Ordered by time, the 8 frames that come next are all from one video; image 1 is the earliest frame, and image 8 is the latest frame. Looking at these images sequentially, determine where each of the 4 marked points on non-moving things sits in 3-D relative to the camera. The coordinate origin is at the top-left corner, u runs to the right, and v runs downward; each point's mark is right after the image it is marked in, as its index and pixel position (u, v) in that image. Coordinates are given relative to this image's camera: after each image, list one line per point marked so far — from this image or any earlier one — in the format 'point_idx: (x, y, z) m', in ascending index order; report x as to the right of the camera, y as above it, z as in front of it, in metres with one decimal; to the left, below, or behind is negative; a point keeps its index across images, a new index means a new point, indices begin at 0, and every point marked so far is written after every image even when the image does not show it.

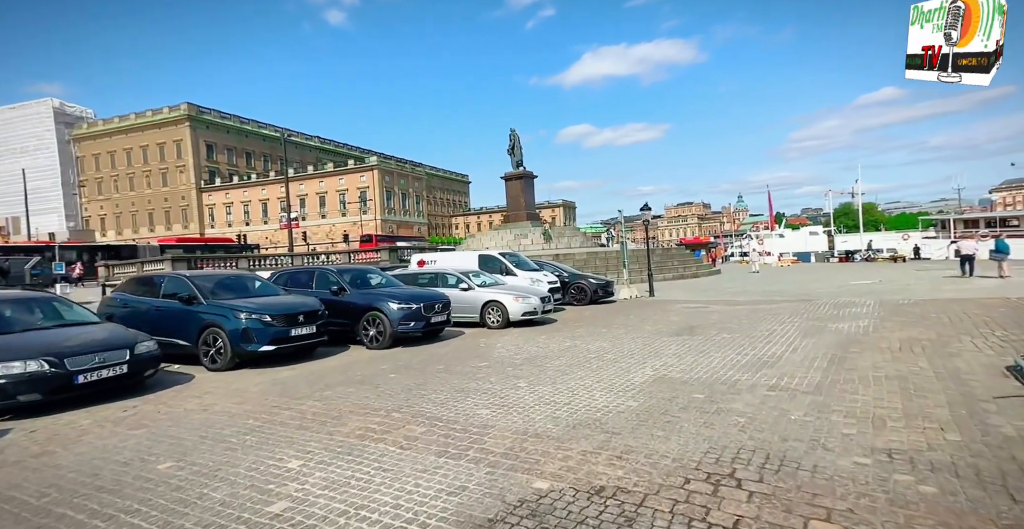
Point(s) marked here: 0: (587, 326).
0: (+1.4, -1.3, +11.0) m
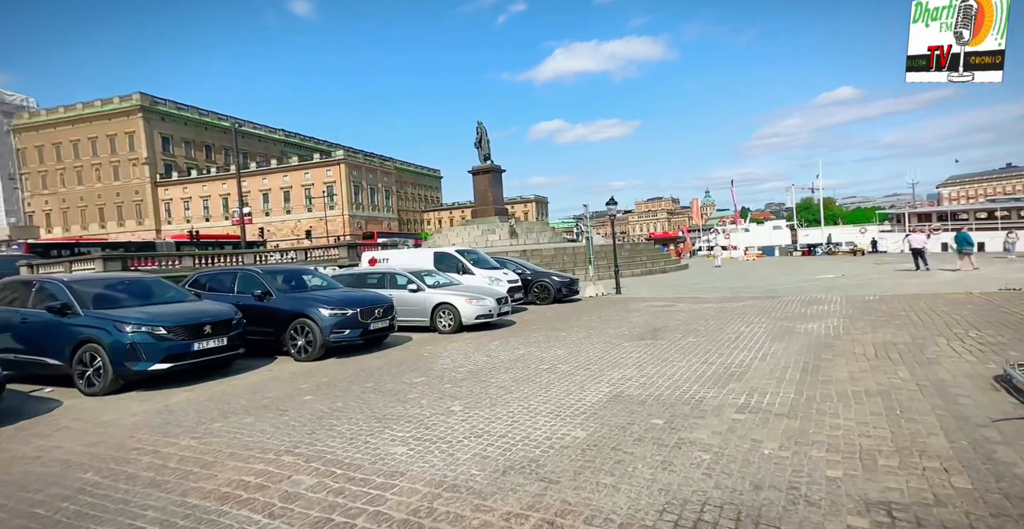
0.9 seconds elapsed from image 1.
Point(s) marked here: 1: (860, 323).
0: (+0.6, -1.3, +10.4) m
1: (+6.7, -1.1, +10.8) m
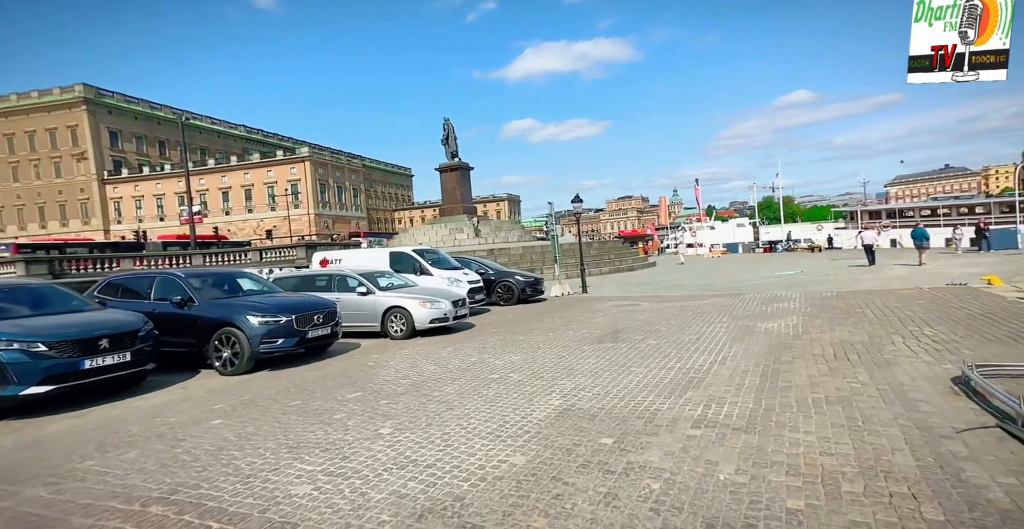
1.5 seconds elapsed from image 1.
0: (-0.2, -1.3, +10.1) m
1: (+5.9, -1.1, +10.7) m
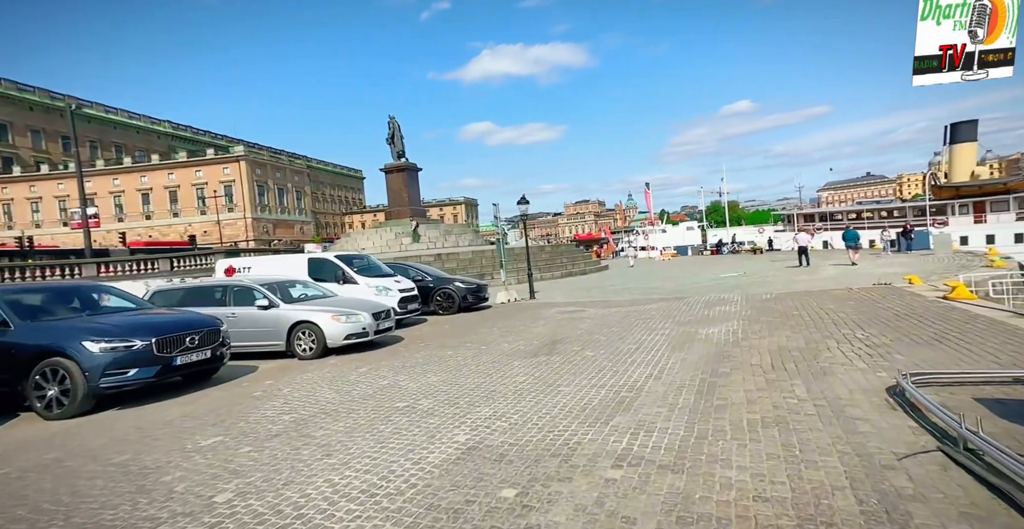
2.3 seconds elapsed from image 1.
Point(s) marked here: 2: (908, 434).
0: (-1.3, -1.4, +9.3) m
1: (+4.6, -1.2, +10.5) m
2: (+2.9, -1.2, +4.1) m
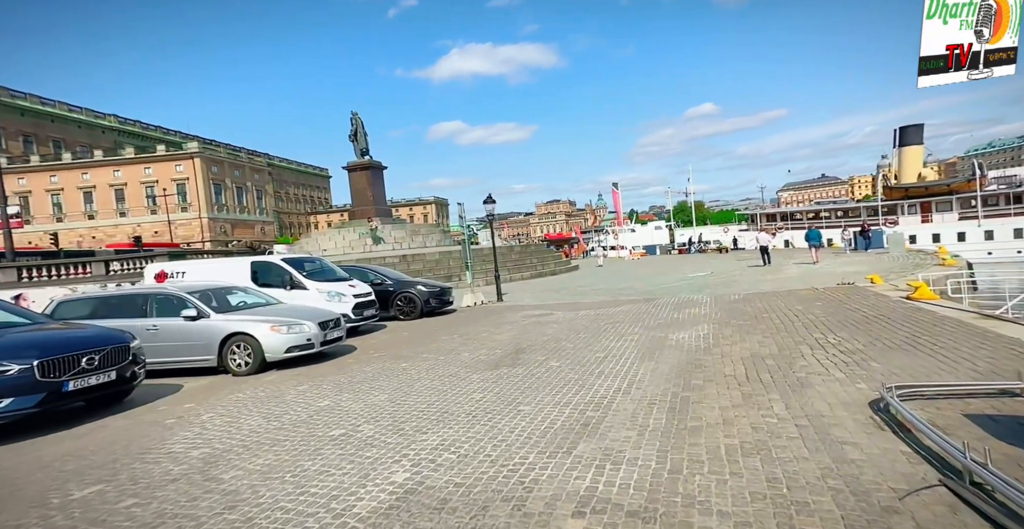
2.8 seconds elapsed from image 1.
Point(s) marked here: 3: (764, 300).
0: (-2.0, -1.5, +8.7) m
1: (+3.9, -1.2, +10.2) m
2: (+2.6, -1.3, +3.7) m
3: (+6.7, -1.0, +14.9) m
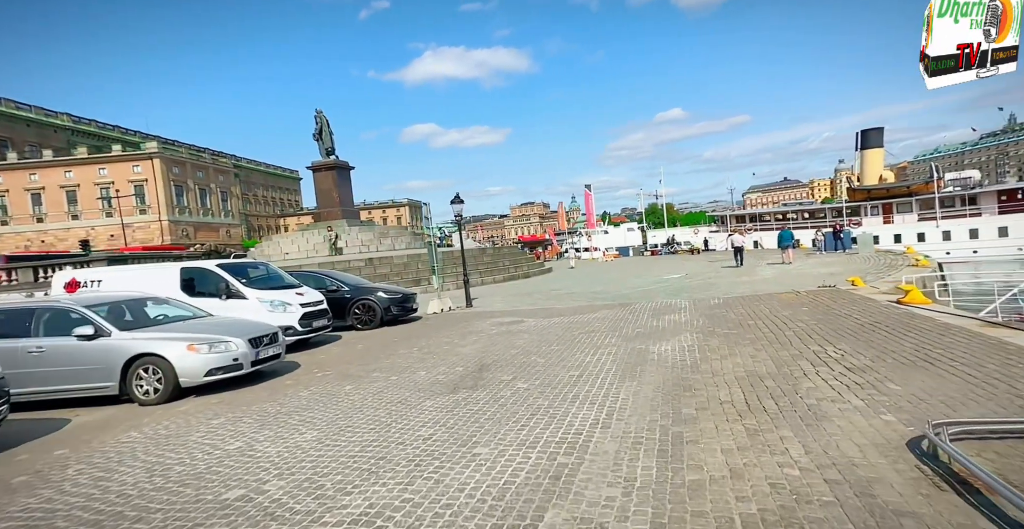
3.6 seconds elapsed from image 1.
0: (-2.5, -1.6, +7.5) m
1: (+3.4, -1.3, +9.3) m
2: (+2.3, -1.3, +2.7) m
3: (+5.9, -1.0, +14.1) m
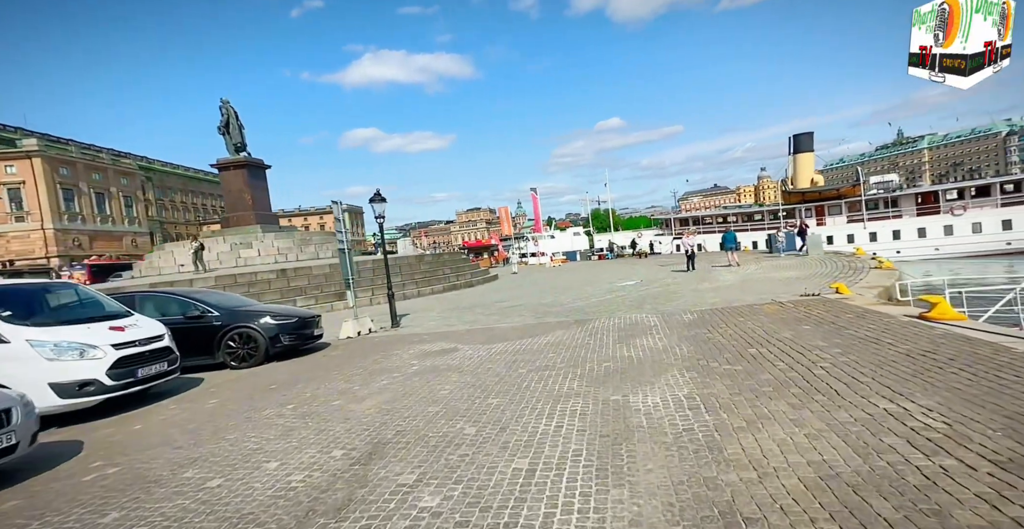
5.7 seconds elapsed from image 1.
0: (-3.2, -1.8, +4.2) m
1: (+2.4, -1.4, +6.5) m
2: (+2.0, -1.4, -0.1) m
3: (+4.5, -1.2, +11.6) m
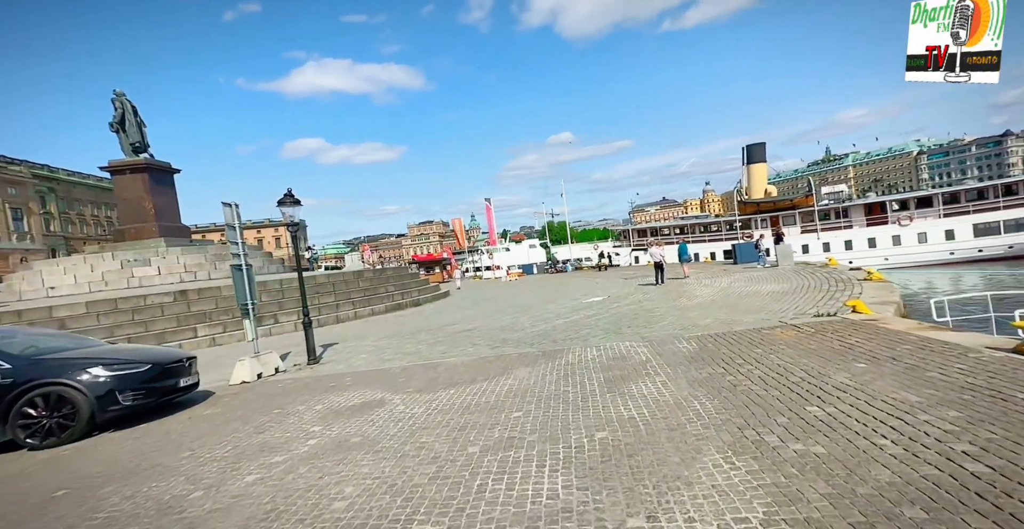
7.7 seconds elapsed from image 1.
0: (-3.4, -1.9, +0.9) m
1: (+2.0, -1.6, +3.7) m
2: (+2.1, -1.4, -3.0) m
3: (+3.7, -1.4, +8.9) m
